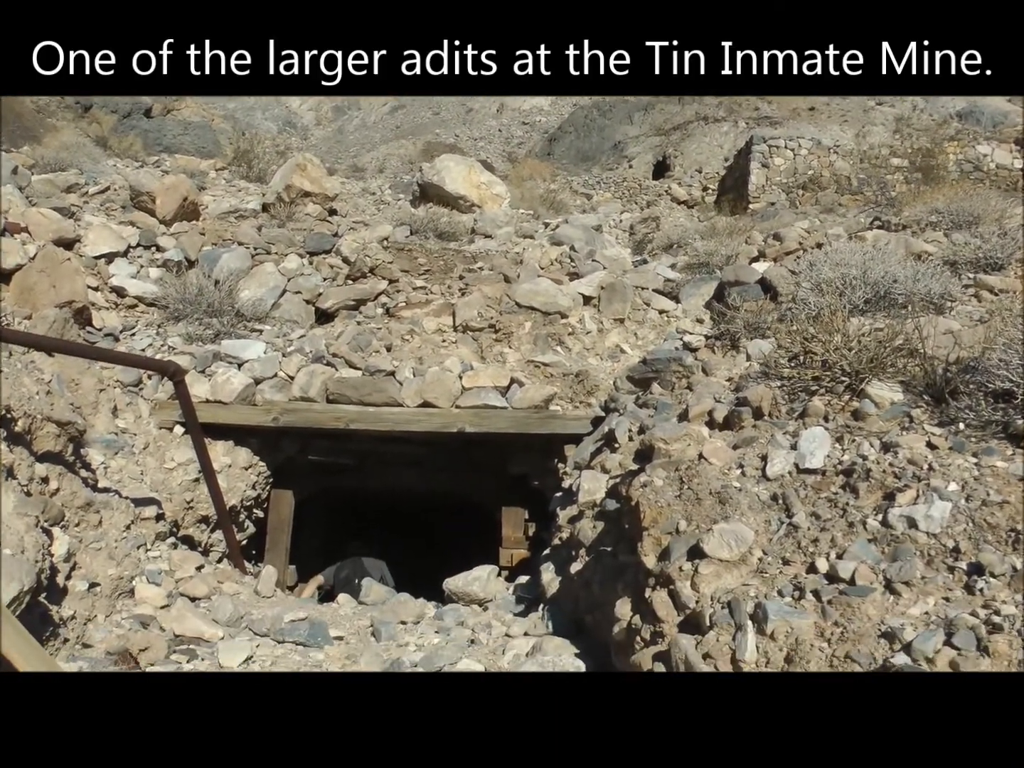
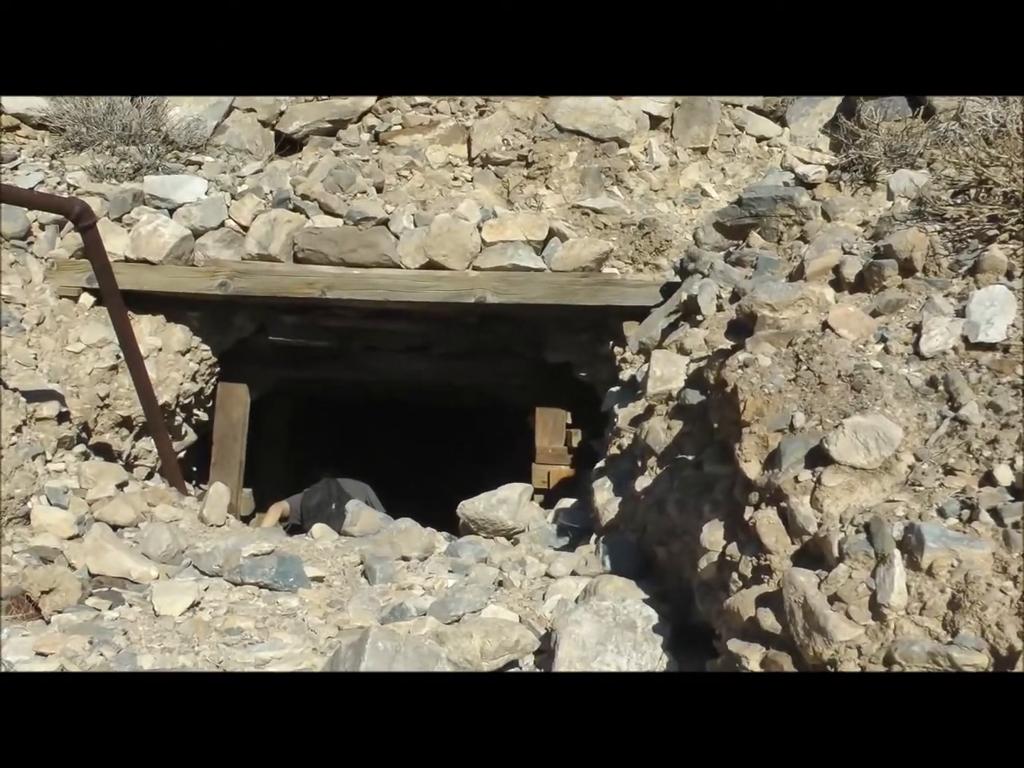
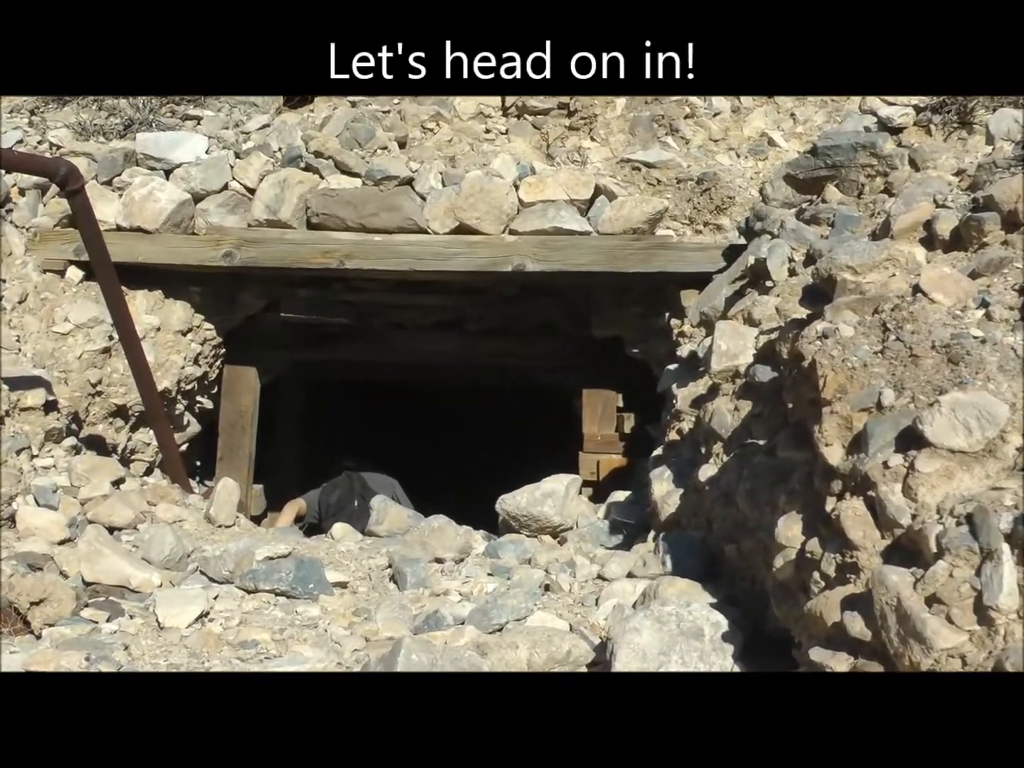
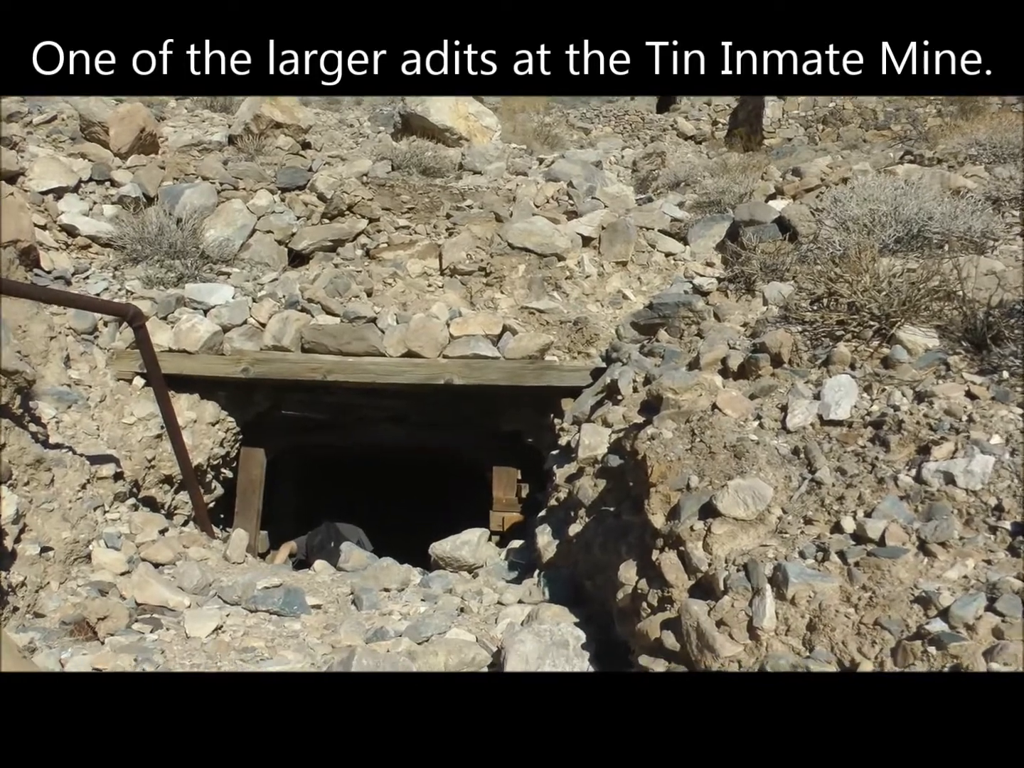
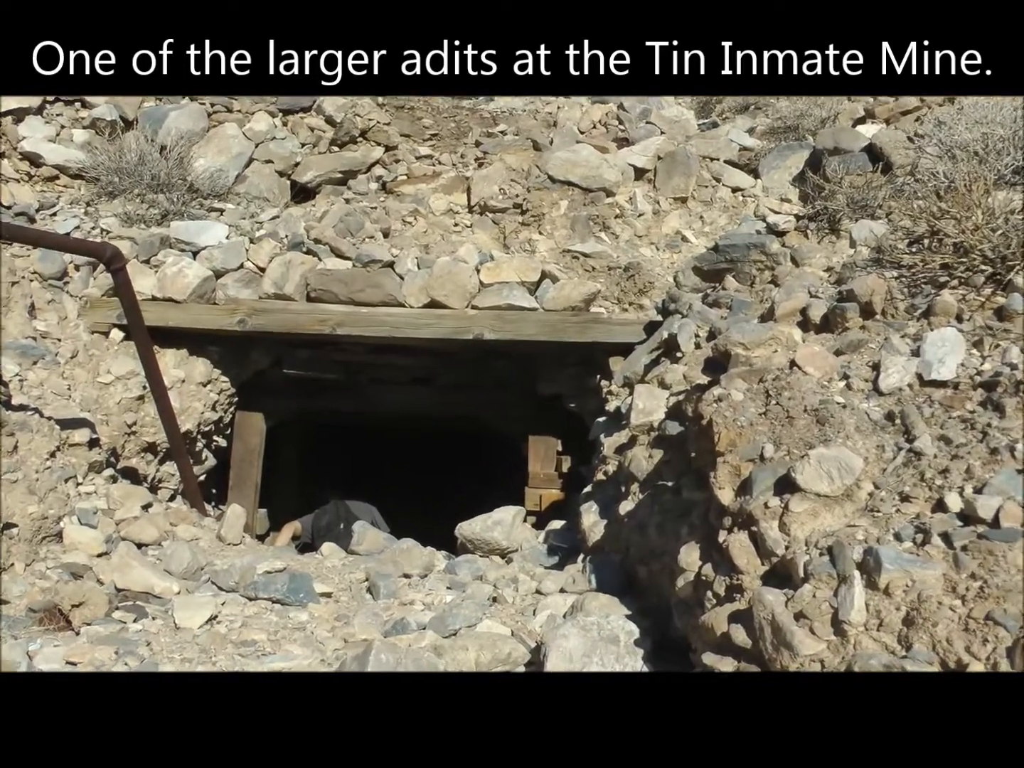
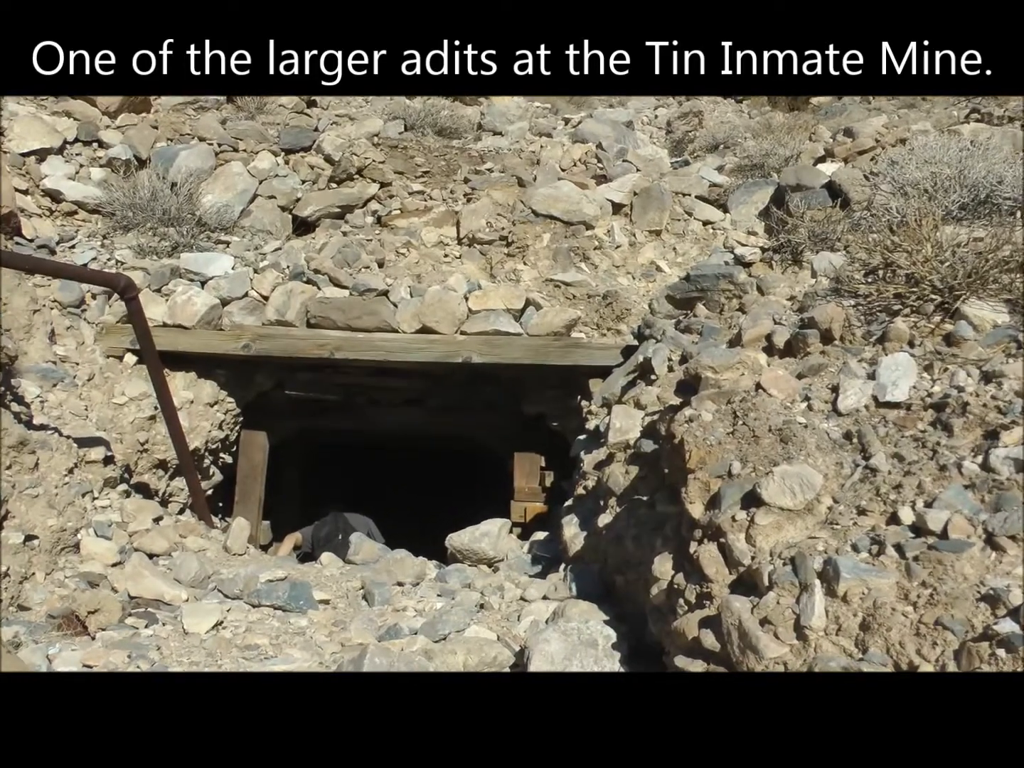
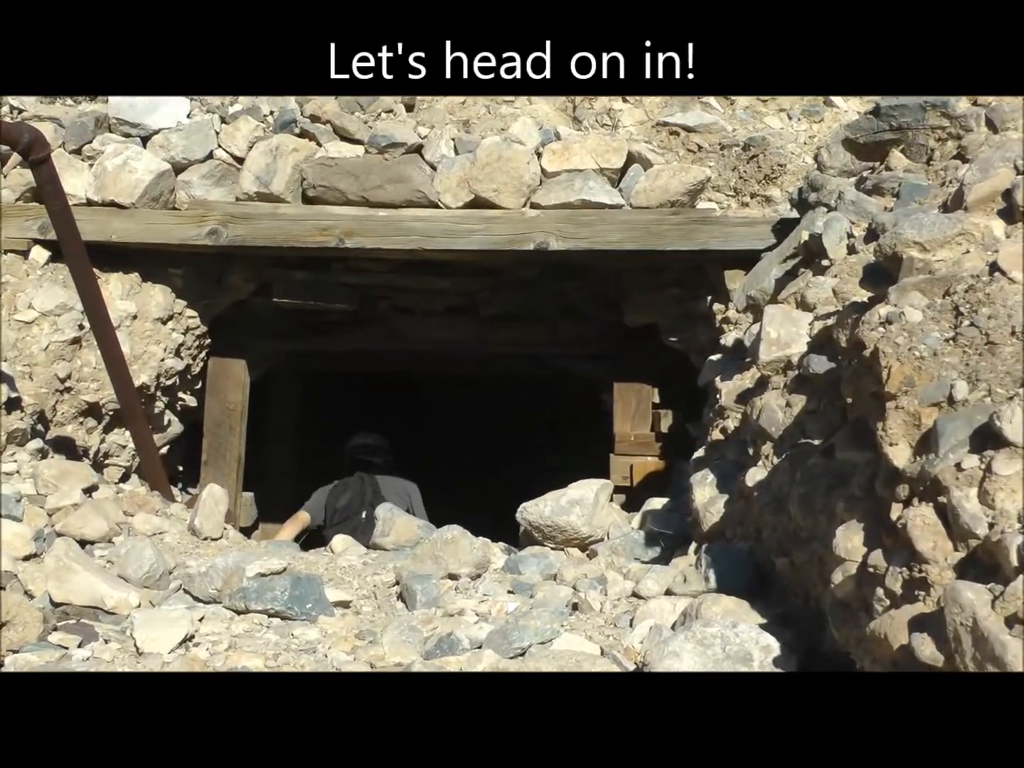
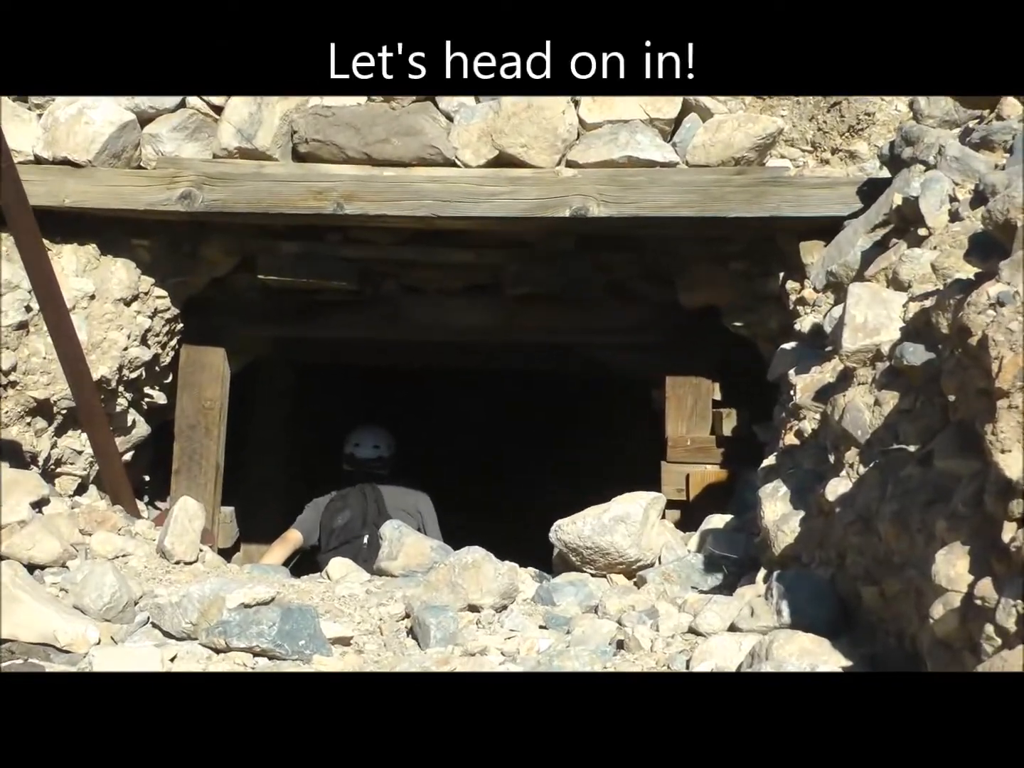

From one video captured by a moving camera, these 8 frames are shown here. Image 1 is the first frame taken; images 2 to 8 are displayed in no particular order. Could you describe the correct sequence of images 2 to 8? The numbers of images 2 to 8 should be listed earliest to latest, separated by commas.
4, 6, 5, 2, 3, 7, 8
